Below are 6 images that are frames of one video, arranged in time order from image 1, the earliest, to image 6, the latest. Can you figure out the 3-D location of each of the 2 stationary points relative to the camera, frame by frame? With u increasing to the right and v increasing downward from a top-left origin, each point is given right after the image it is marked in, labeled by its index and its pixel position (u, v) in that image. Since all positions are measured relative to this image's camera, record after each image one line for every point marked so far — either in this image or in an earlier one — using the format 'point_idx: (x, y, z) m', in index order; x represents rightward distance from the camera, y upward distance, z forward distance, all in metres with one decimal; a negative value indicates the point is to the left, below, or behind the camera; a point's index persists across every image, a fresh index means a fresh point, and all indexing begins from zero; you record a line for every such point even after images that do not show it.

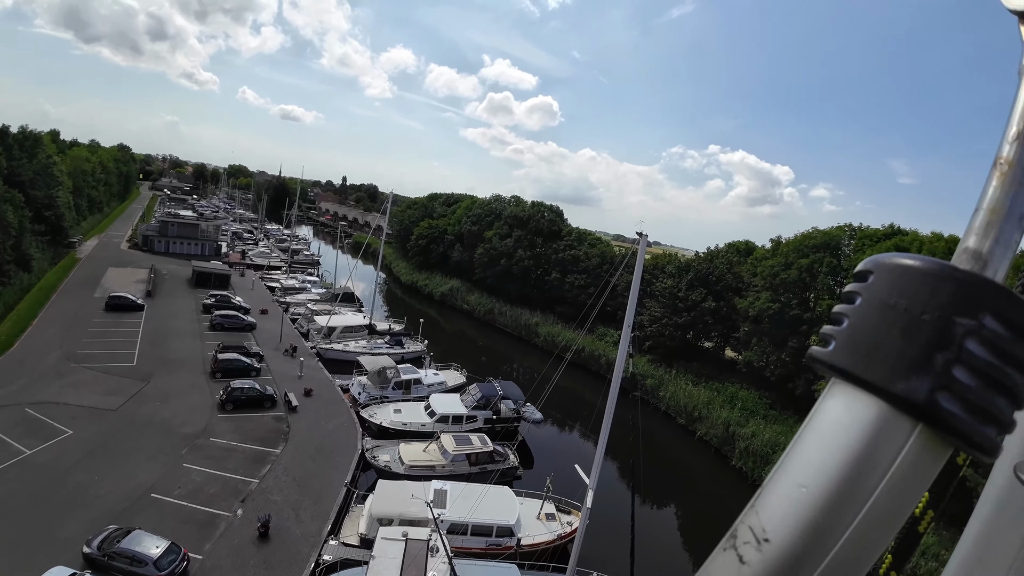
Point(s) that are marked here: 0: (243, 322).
0: (-10.4, -1.3, +19.1) m
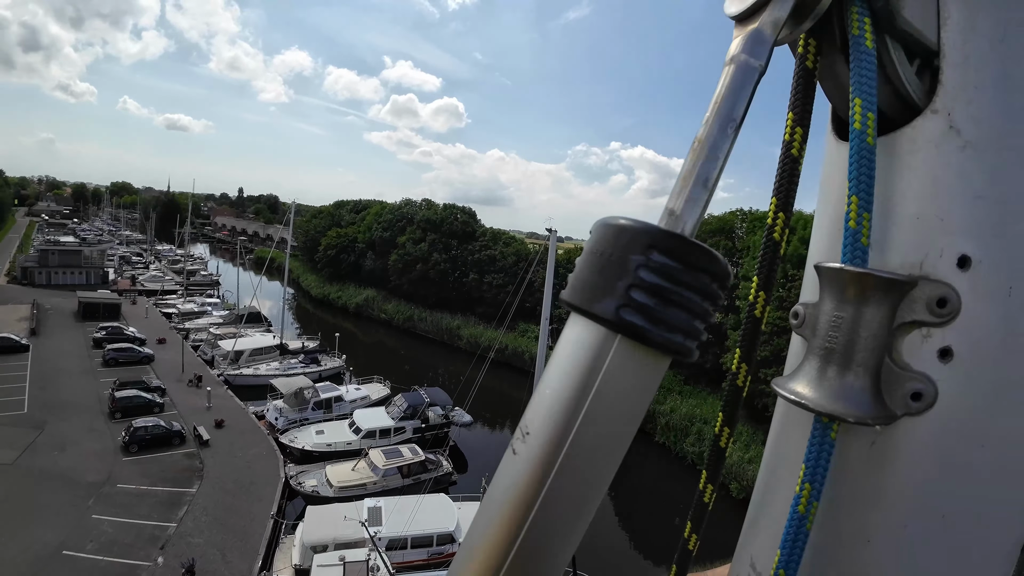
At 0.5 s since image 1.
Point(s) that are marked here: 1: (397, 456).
0: (-13.2, -2.4, +17.3) m
1: (-2.9, -4.2, +12.3) m
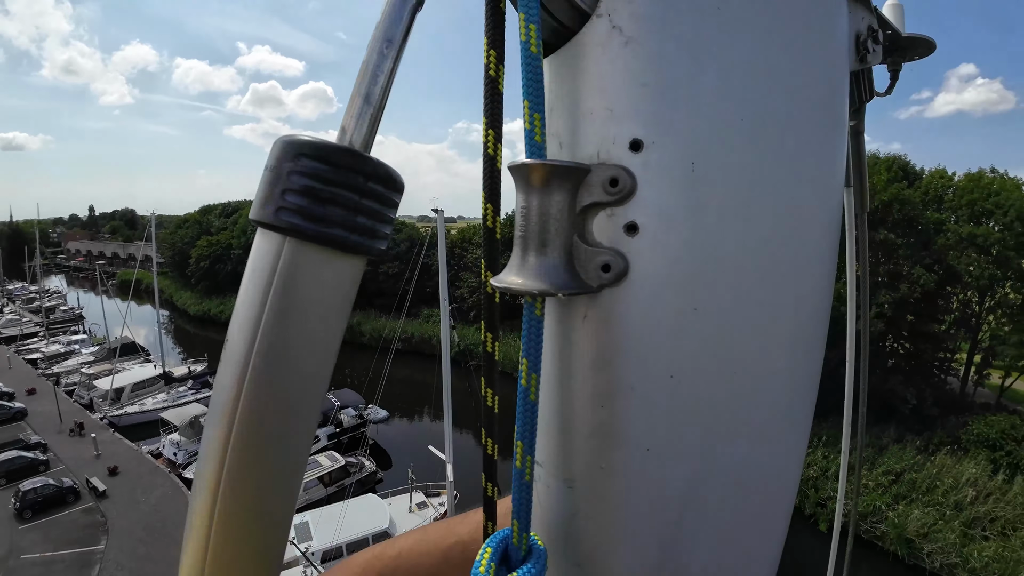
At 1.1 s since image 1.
0: (-15.9, -3.8, +14.9) m
1: (-4.8, -4.3, +11.6) m
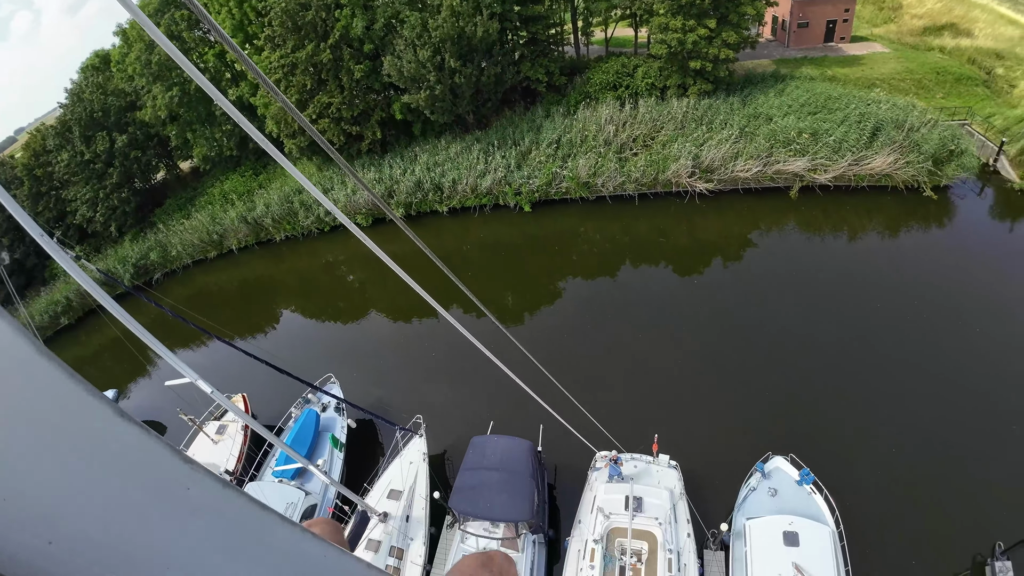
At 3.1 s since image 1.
0: (-19.2, -9.3, +8.2) m
1: (-9.1, -3.8, +9.5) m
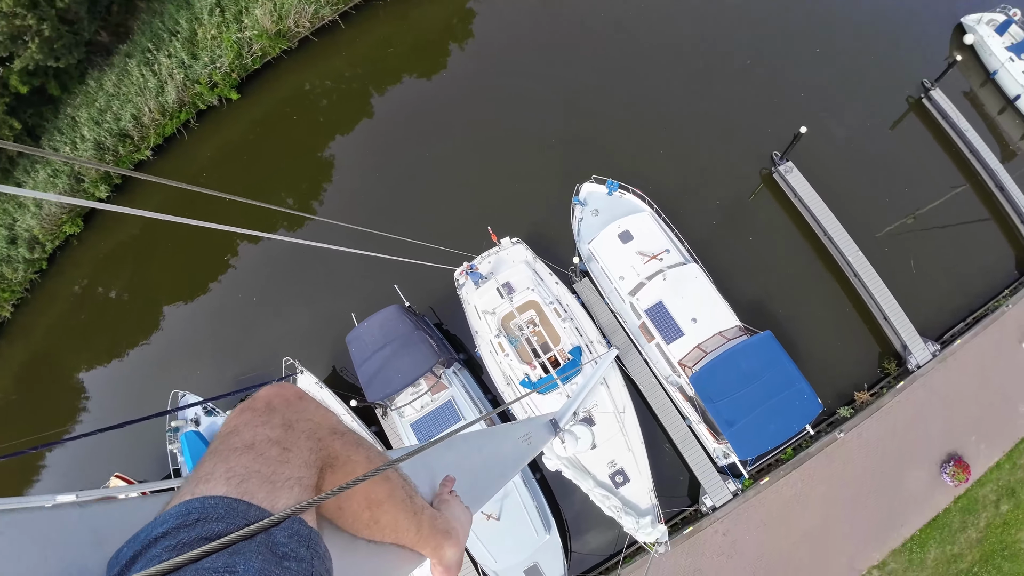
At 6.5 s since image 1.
0: (-13.6, -17.3, +6.5) m
1: (-9.2, -6.7, +7.8) m
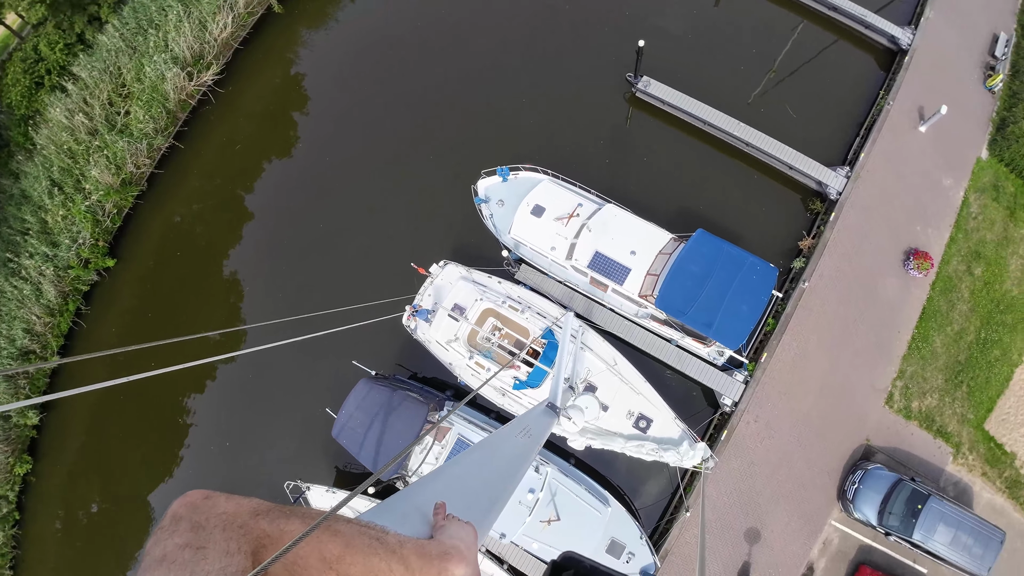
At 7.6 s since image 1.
0: (-4.8, -21.9, +5.5) m
1: (-5.9, -10.5, +7.1) m
